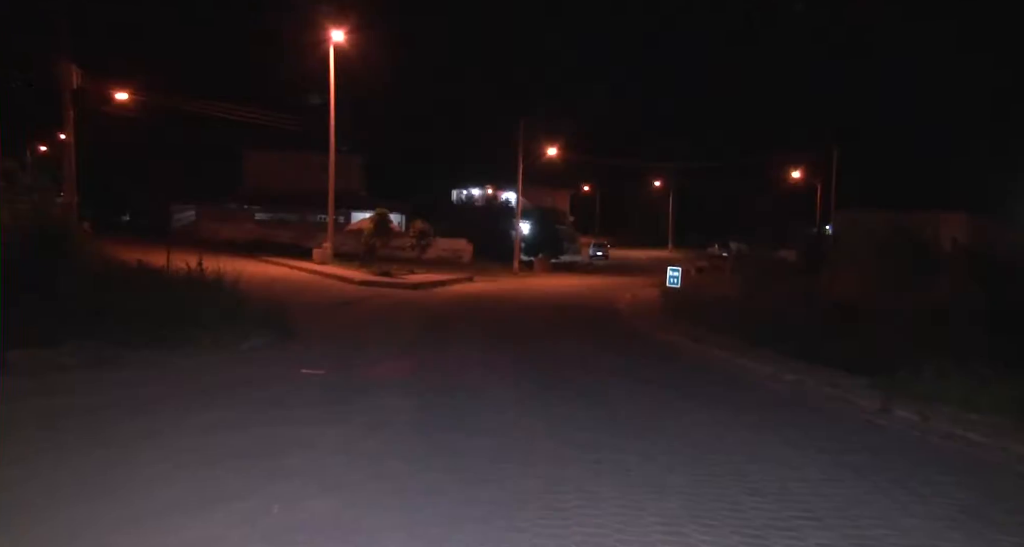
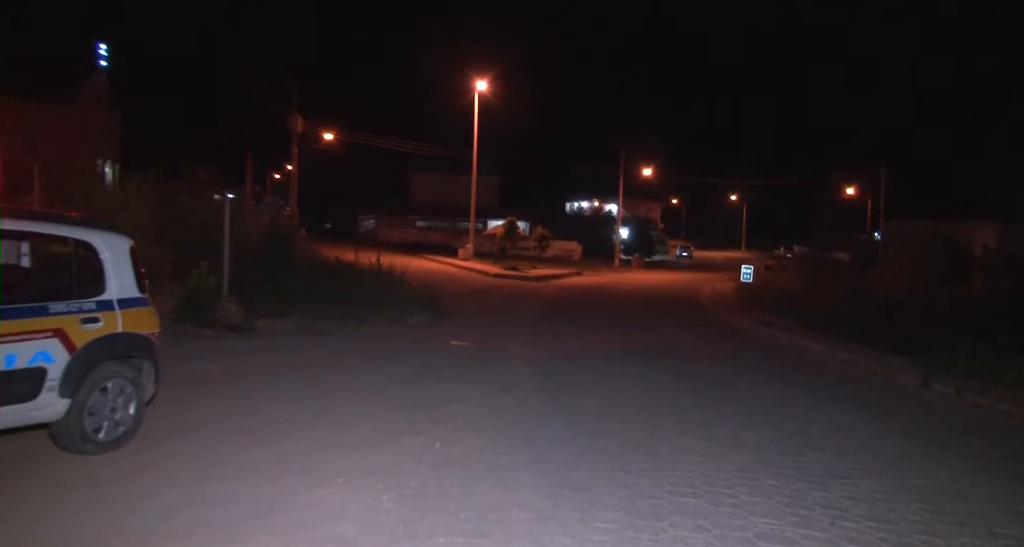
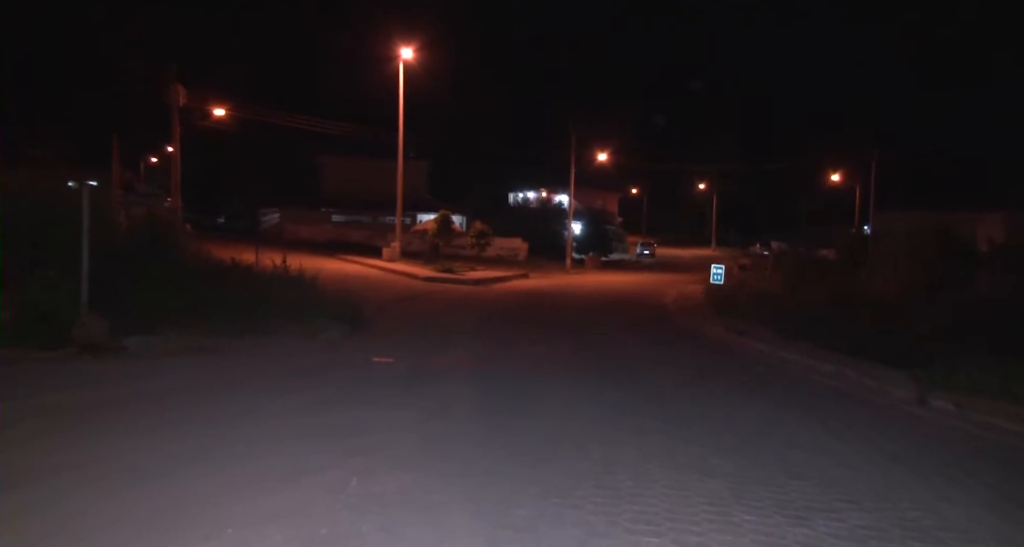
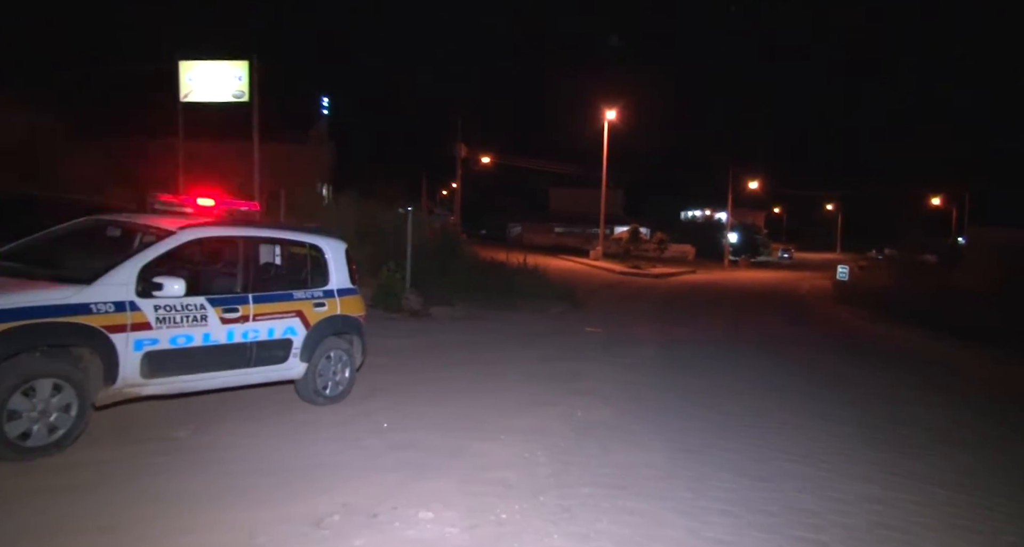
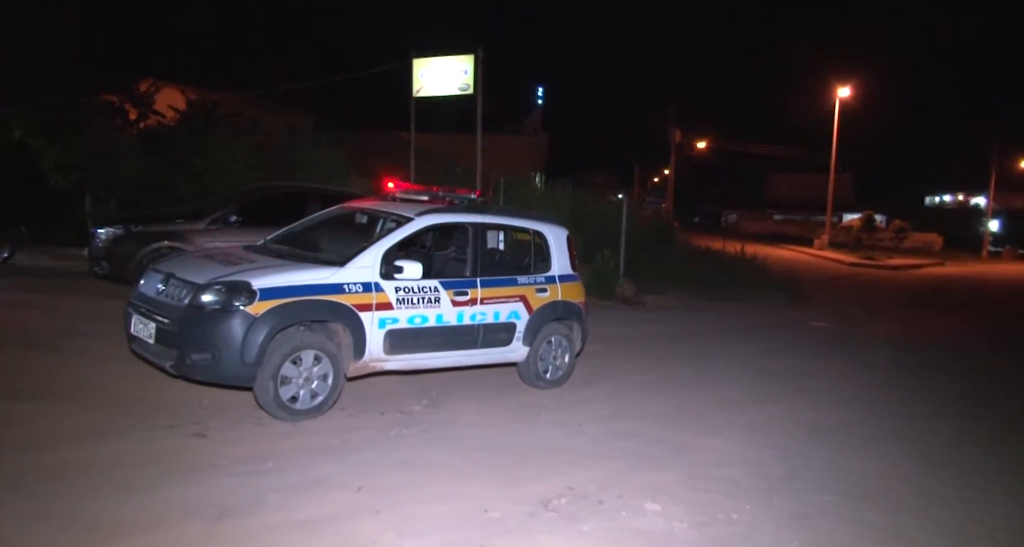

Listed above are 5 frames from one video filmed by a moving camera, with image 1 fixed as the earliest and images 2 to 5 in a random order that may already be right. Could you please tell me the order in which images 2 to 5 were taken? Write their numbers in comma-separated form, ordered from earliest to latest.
3, 2, 4, 5
